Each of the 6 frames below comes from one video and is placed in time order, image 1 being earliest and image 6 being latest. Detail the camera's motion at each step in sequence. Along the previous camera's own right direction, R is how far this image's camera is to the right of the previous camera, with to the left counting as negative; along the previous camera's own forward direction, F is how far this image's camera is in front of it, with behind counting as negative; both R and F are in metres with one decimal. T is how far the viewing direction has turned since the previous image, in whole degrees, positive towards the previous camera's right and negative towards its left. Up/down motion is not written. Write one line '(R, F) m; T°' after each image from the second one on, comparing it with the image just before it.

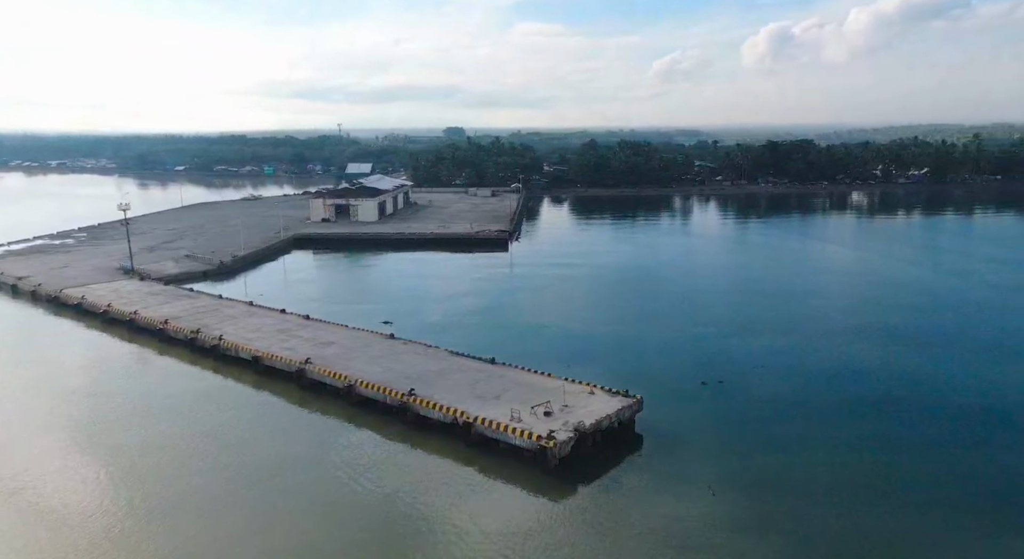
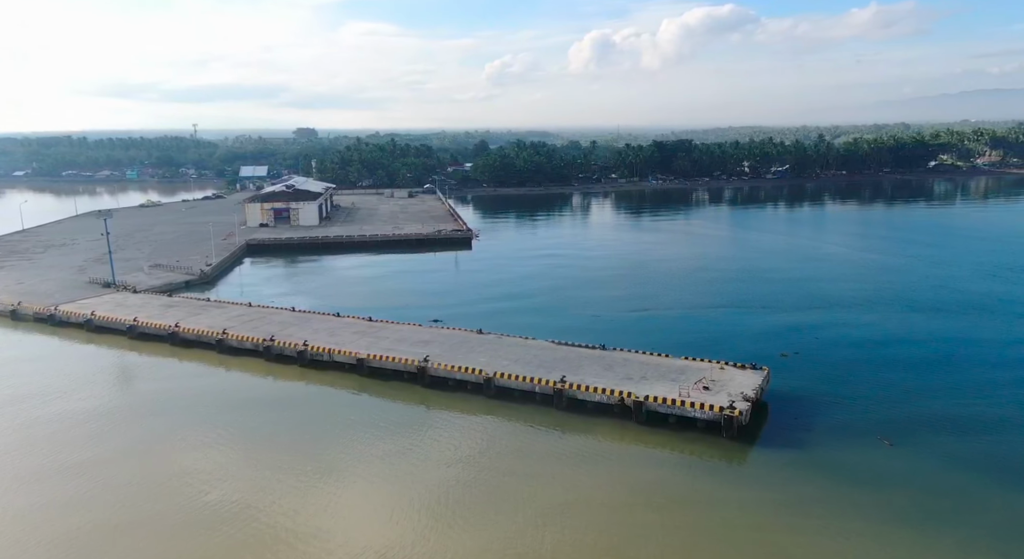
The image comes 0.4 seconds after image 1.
(-6.0, -0.2) m; +12°
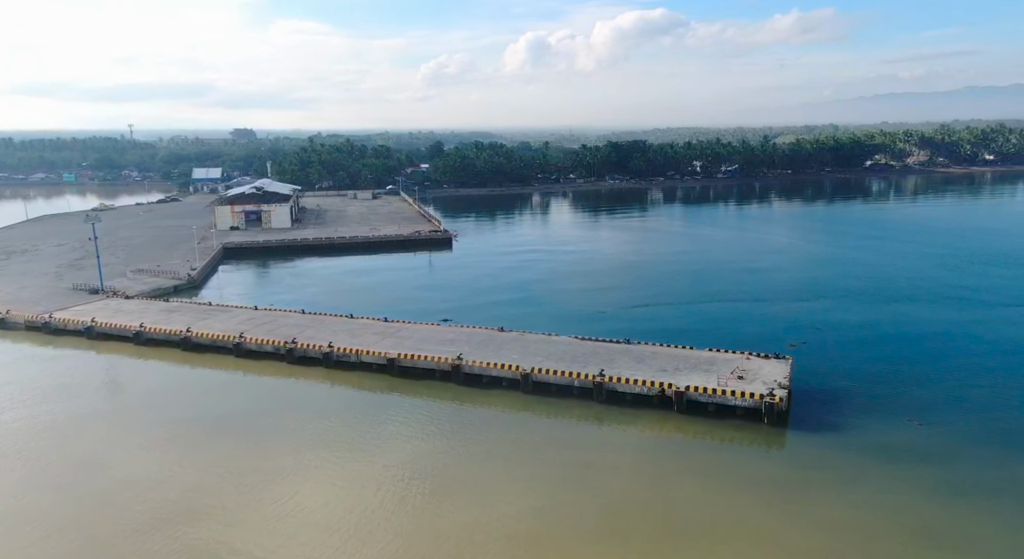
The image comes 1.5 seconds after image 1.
(-2.1, -0.3) m; +5°
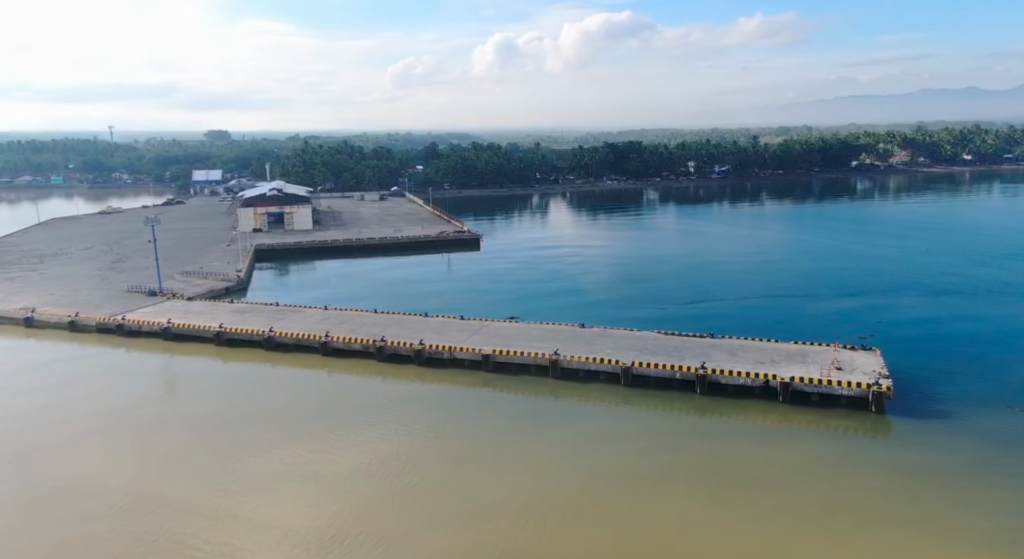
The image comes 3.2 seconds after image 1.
(-2.9, -0.4) m; +2°
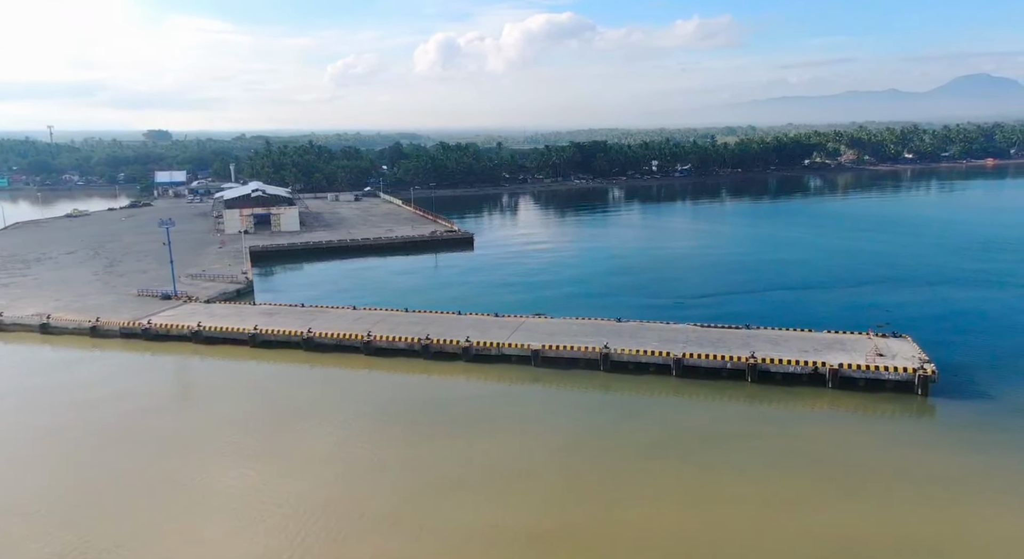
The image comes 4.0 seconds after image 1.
(-2.5, -0.2) m; +4°
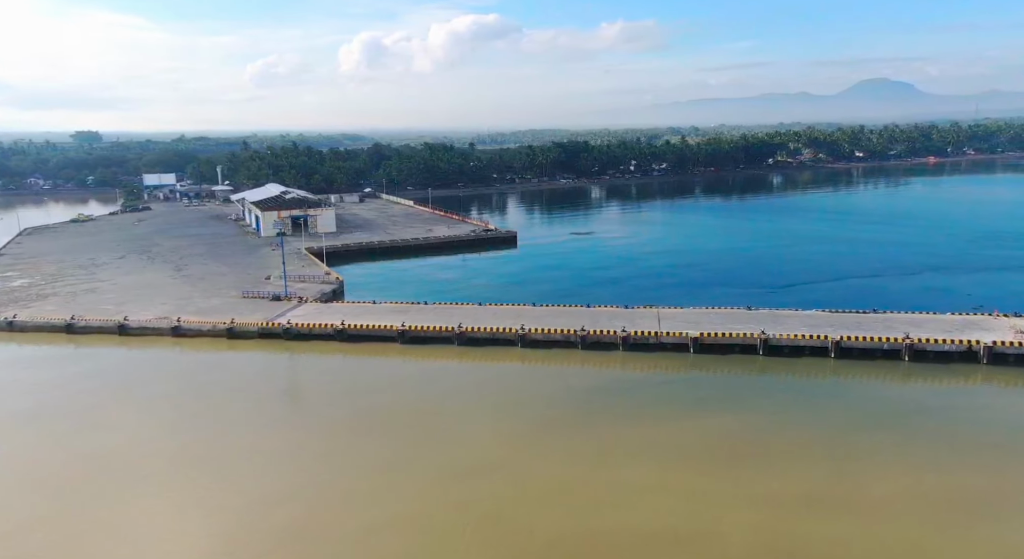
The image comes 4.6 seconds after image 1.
(-5.8, -0.5) m; +5°
